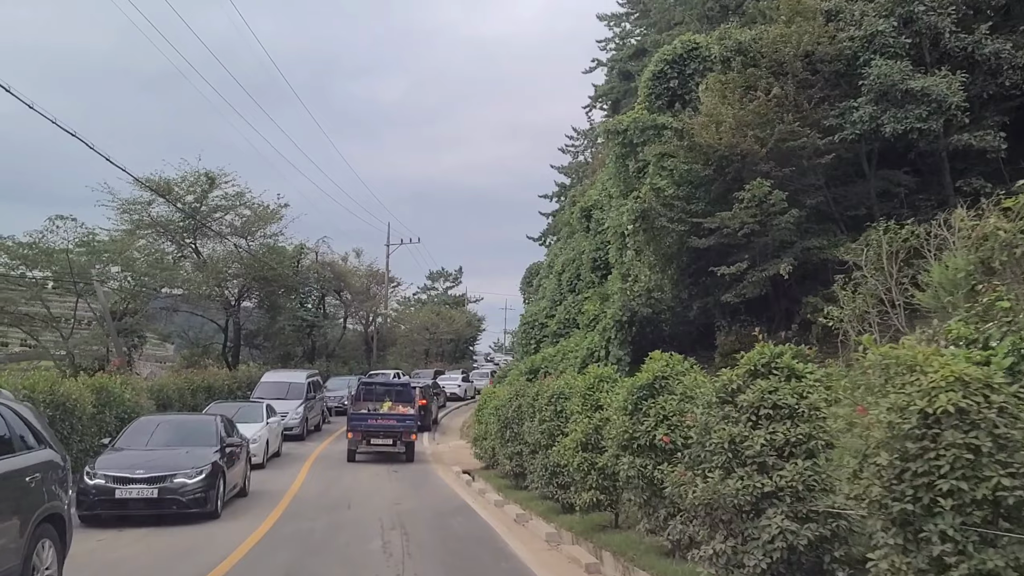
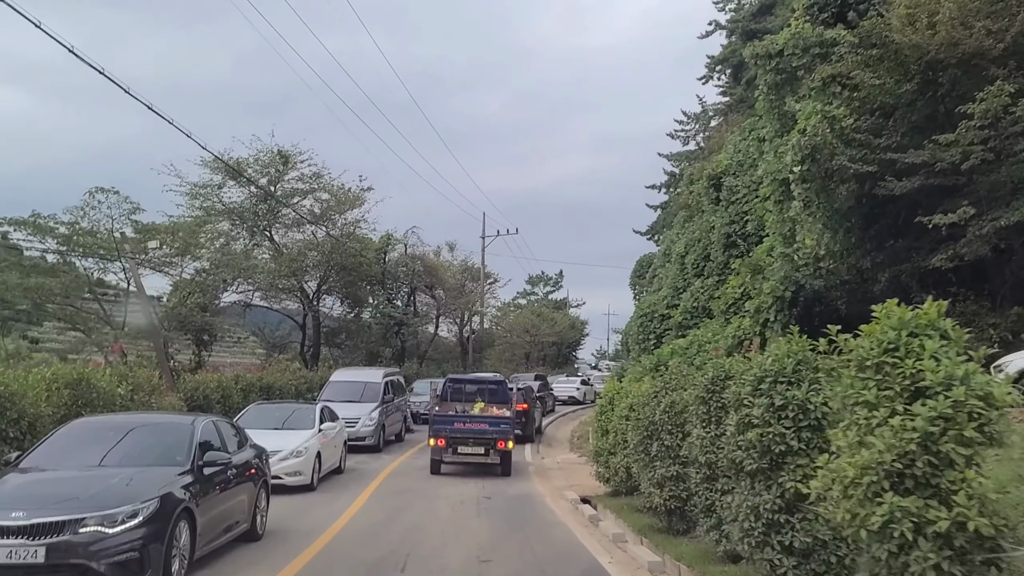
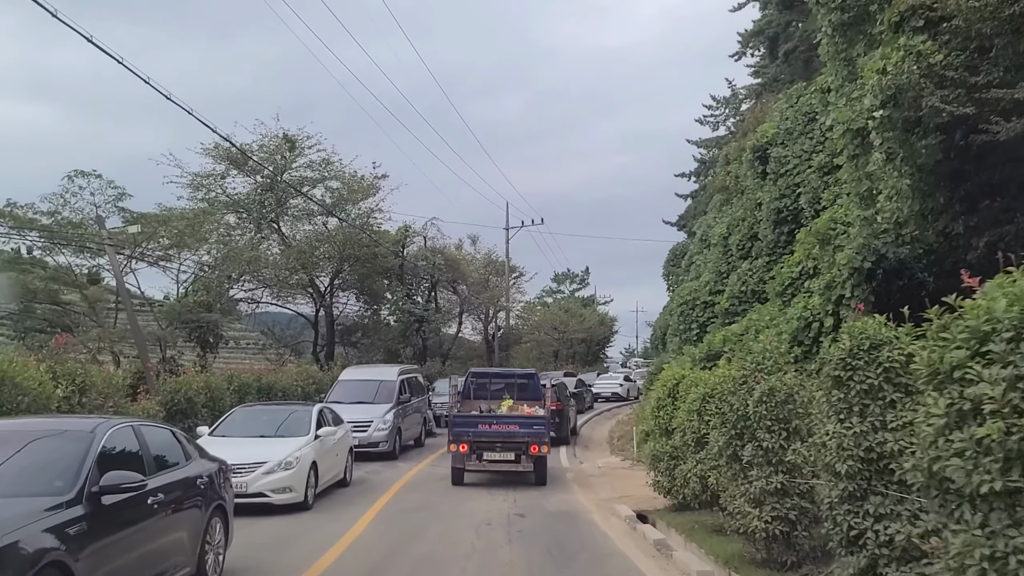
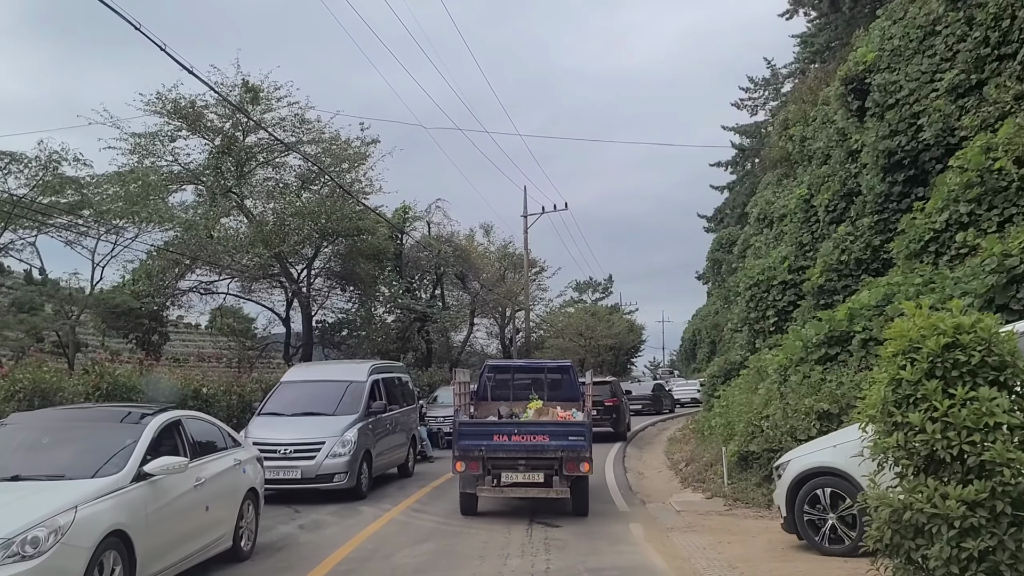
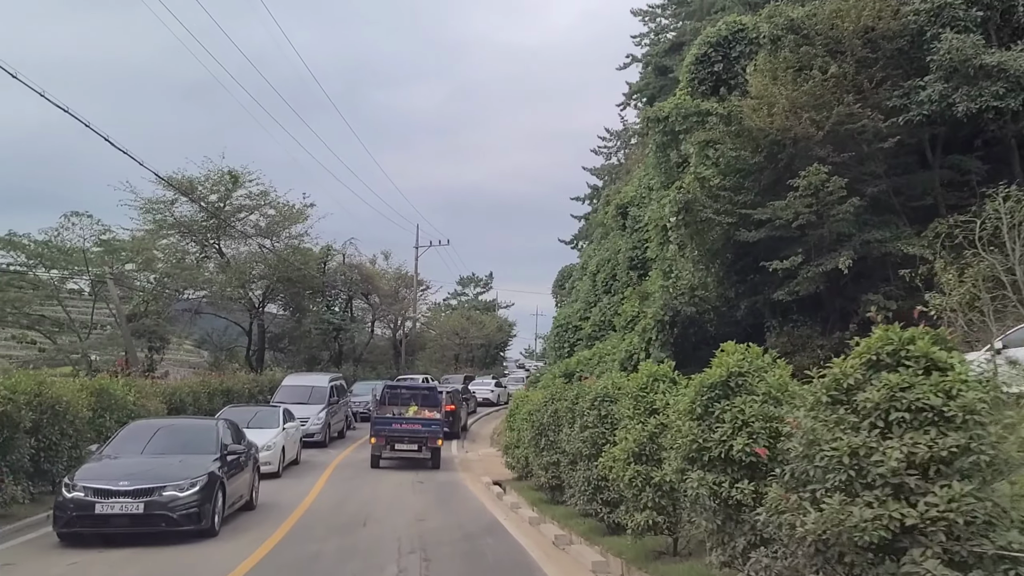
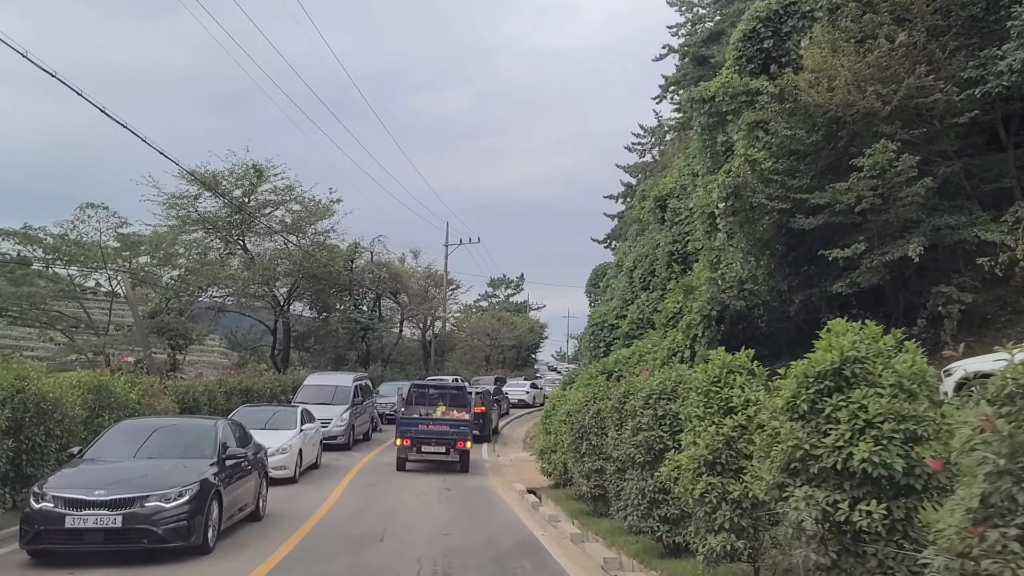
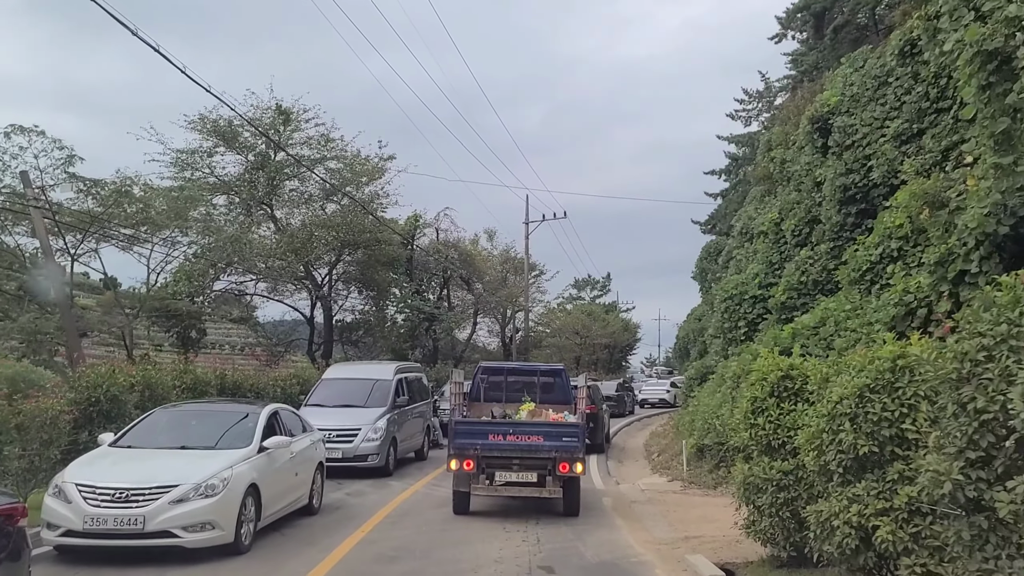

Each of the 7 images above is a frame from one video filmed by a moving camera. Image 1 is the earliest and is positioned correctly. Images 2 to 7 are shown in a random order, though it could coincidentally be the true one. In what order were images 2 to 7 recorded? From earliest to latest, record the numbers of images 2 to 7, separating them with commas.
5, 6, 2, 3, 7, 4
